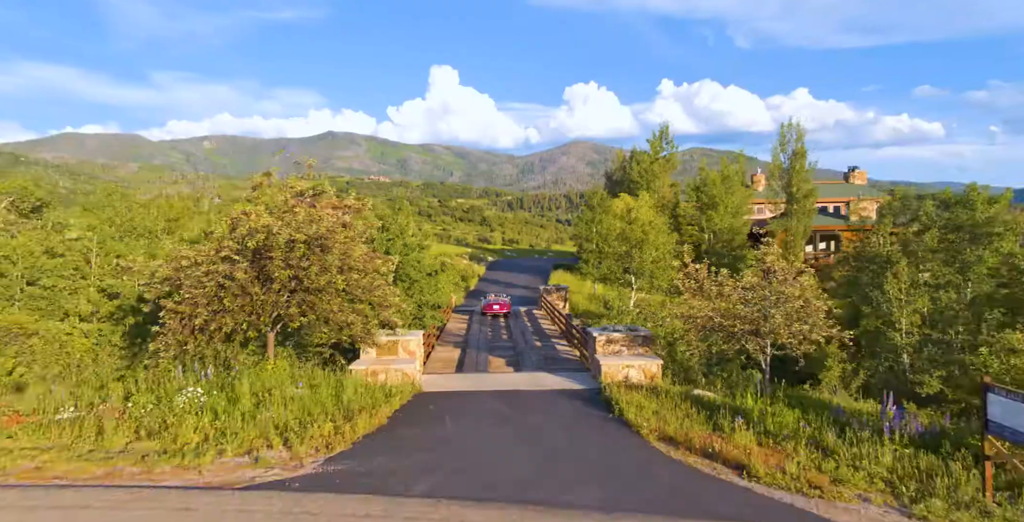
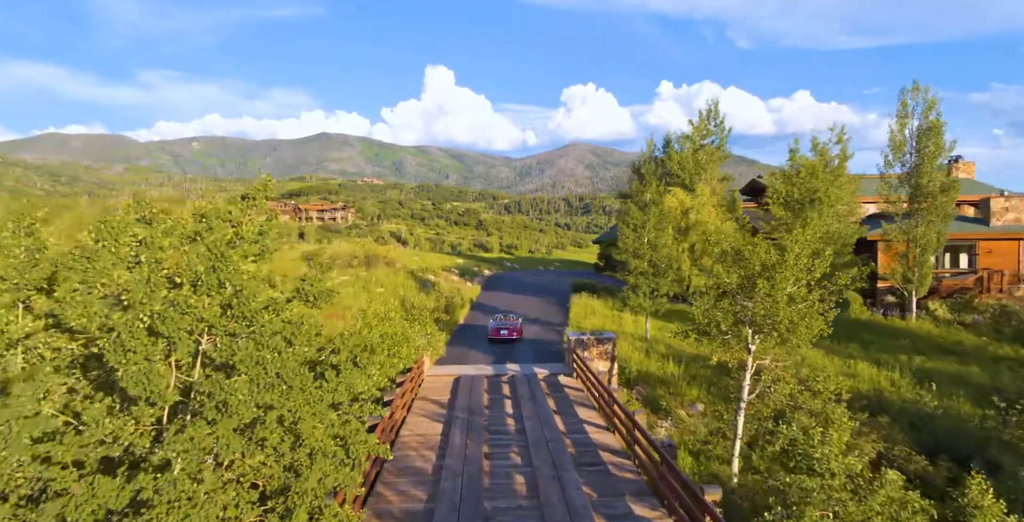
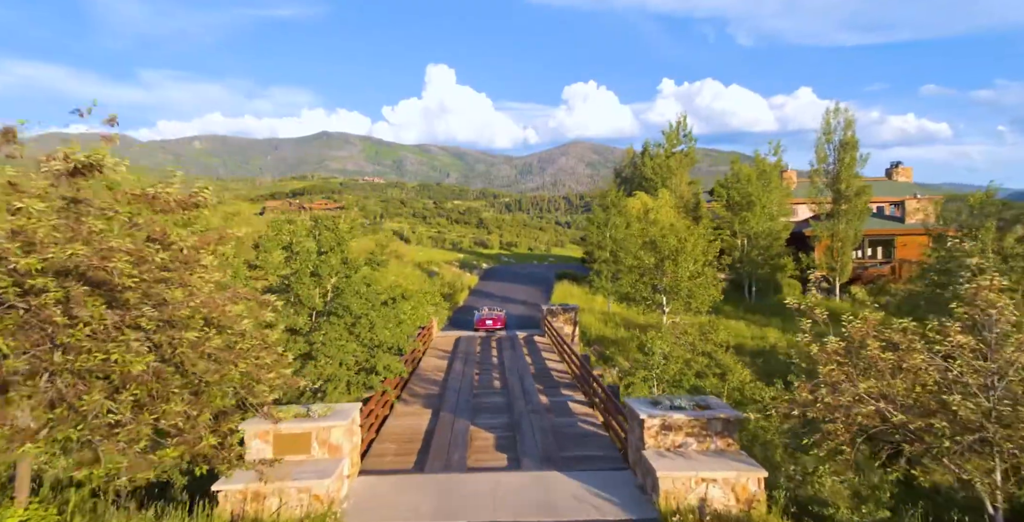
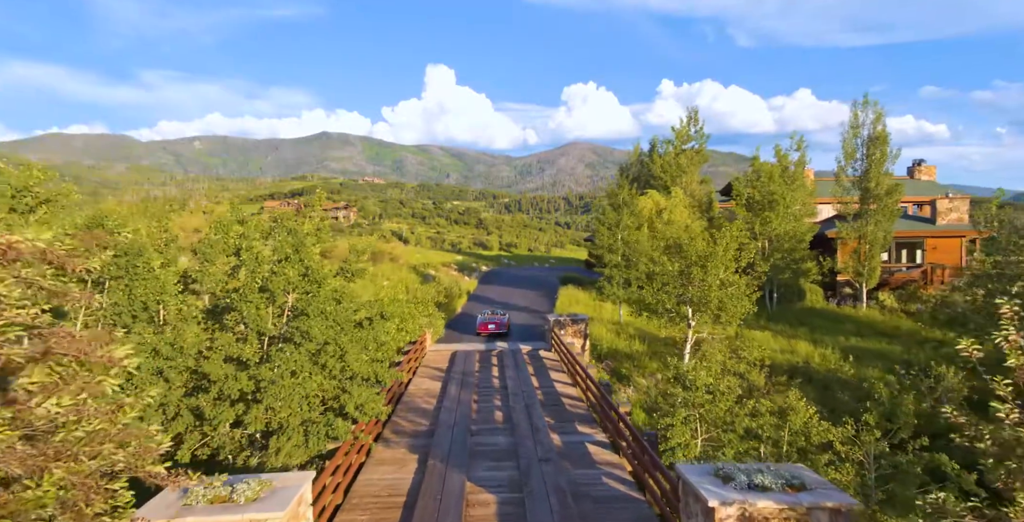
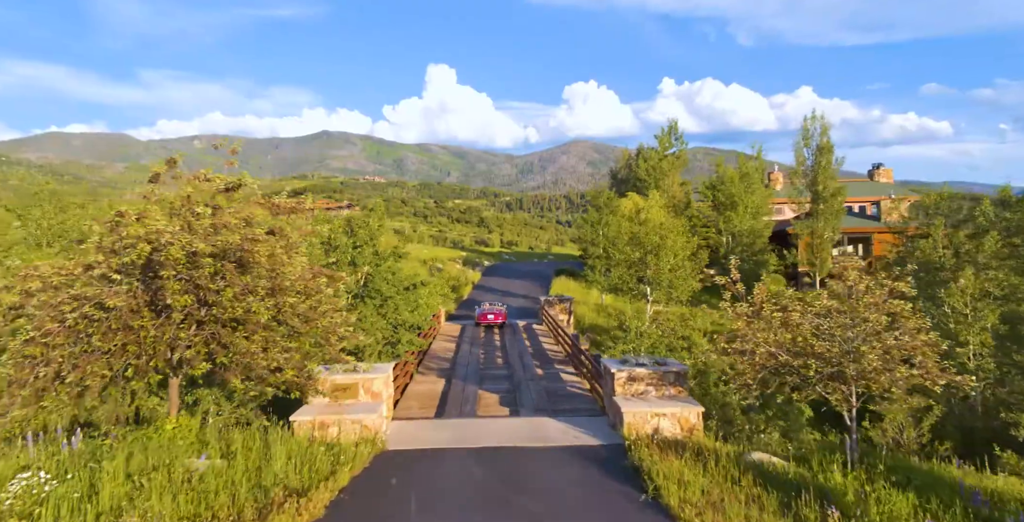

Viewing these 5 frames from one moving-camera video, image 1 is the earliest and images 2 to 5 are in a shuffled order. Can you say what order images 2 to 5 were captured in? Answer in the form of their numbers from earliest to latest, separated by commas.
5, 3, 4, 2
